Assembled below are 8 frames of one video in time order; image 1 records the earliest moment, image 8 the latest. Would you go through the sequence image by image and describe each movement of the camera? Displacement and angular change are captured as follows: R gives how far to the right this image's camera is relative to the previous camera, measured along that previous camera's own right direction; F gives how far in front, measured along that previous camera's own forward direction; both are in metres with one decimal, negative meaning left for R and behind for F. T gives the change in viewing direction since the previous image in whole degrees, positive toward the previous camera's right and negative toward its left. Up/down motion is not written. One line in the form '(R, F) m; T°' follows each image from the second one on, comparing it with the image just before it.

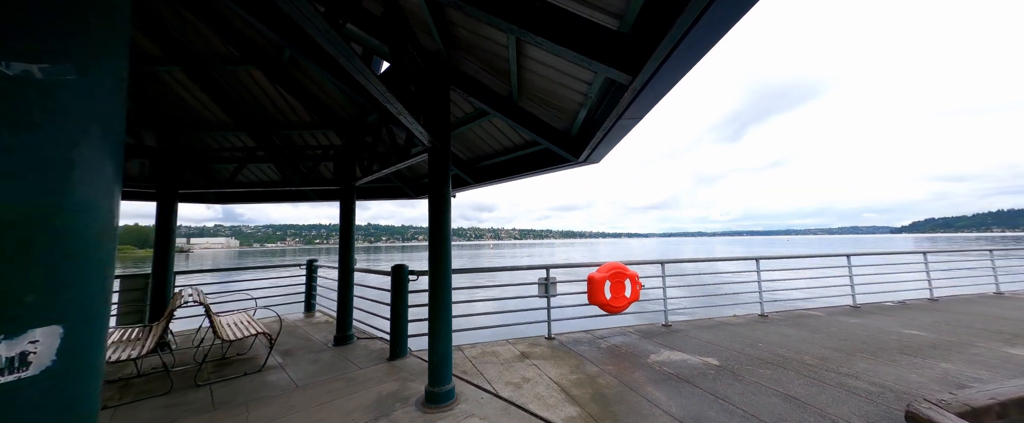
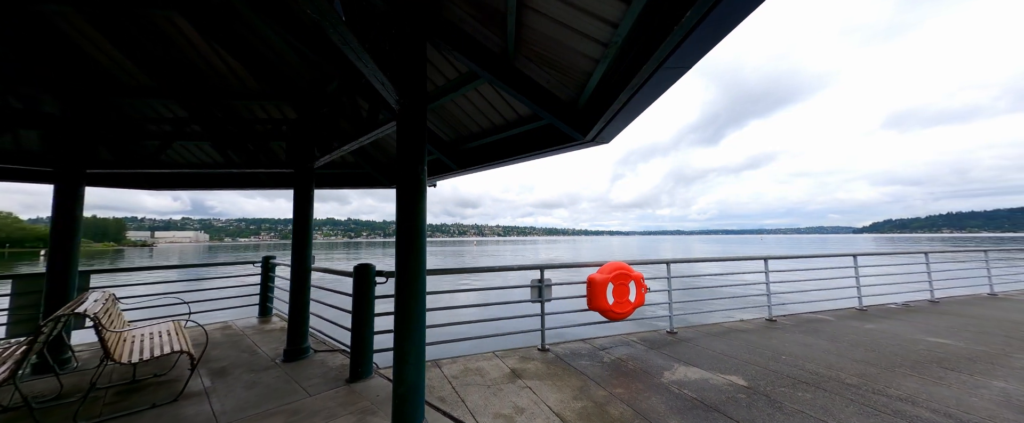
(-0.1, +0.6) m; +3°
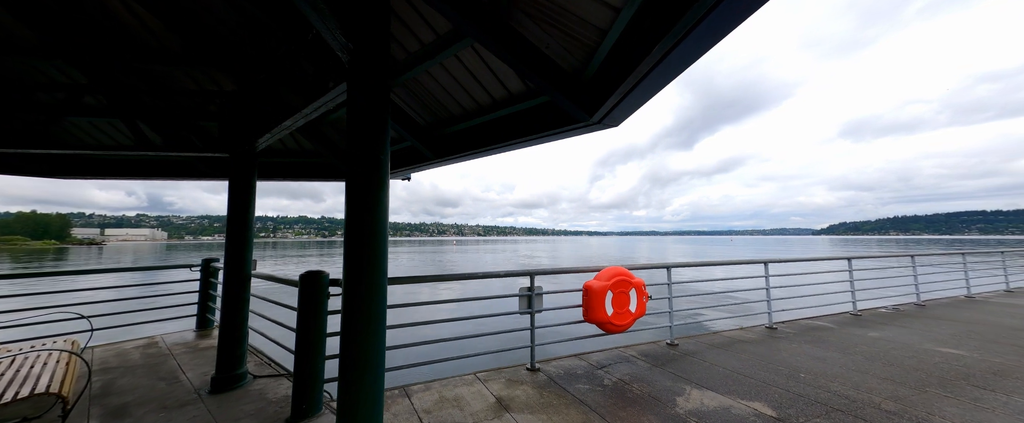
(-0.1, +0.6) m; +4°
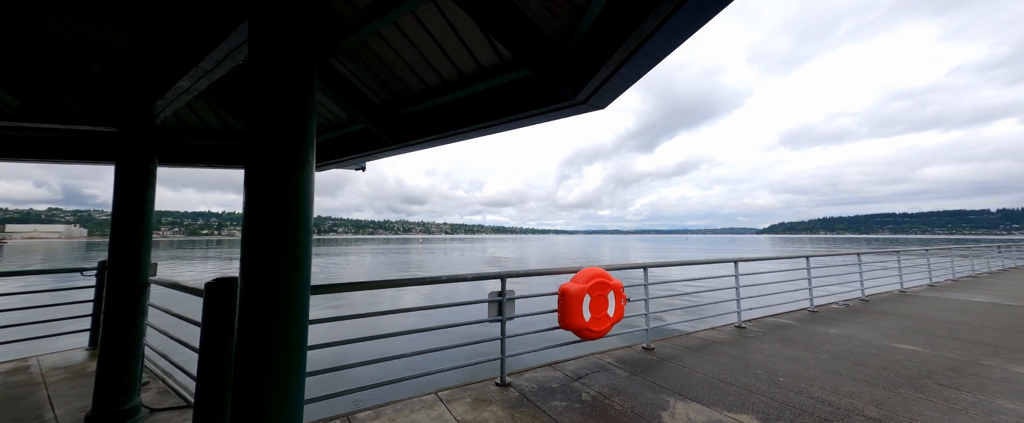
(0.0, +0.4) m; +6°
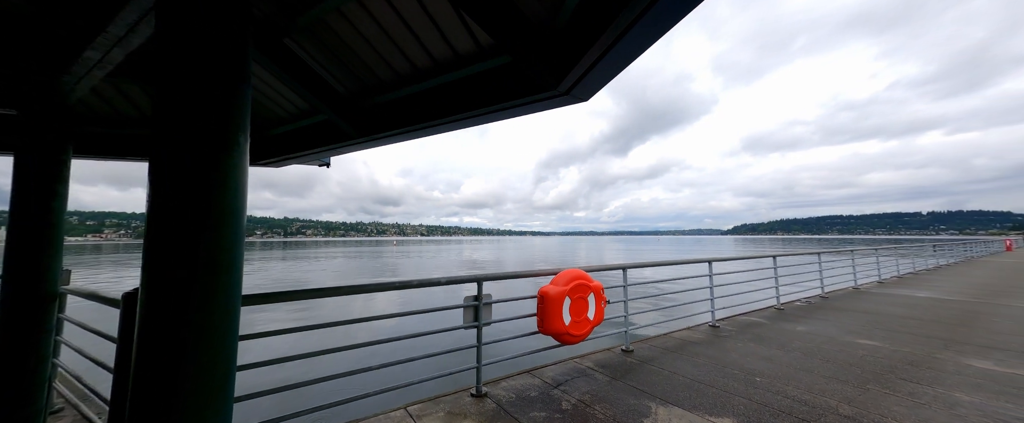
(0.0, +0.2) m; +4°
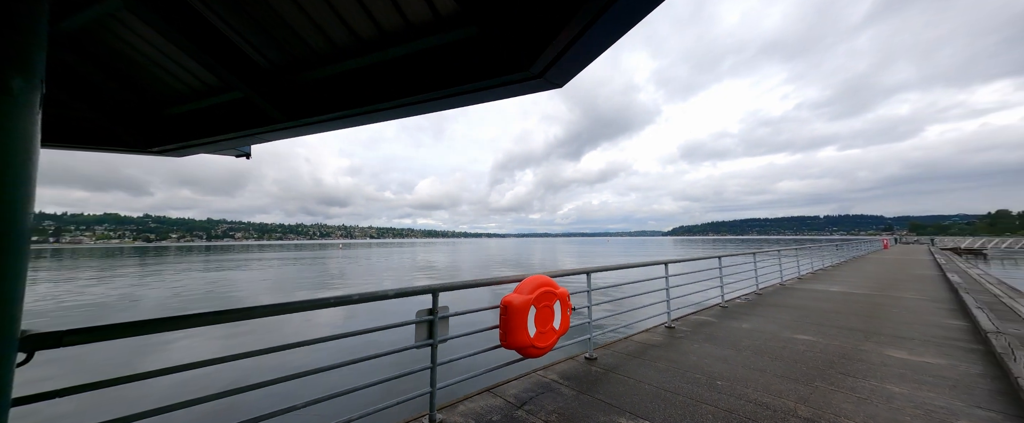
(0.0, +0.3) m; +8°
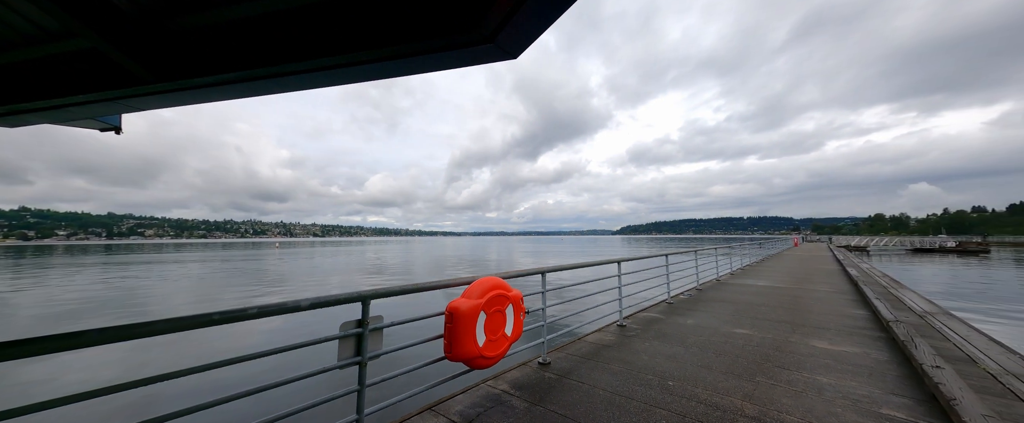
(+0.1, +0.3) m; +8°
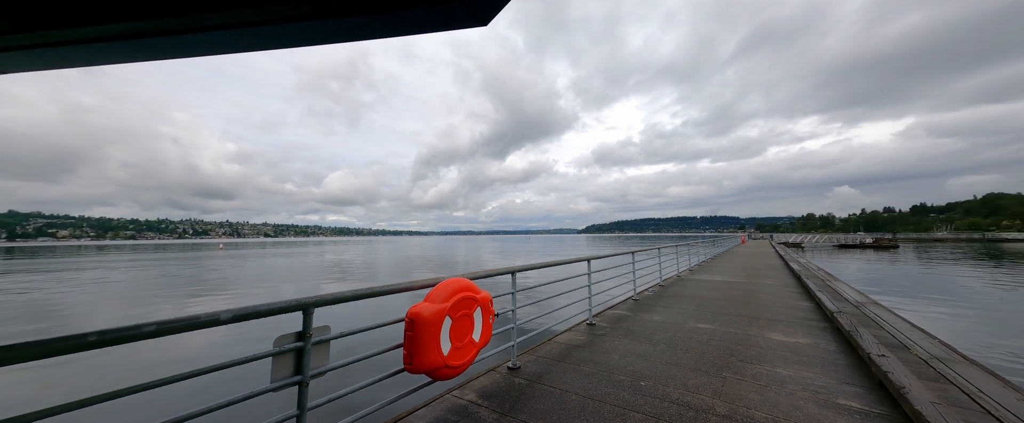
(0.0, +0.2) m; +6°
